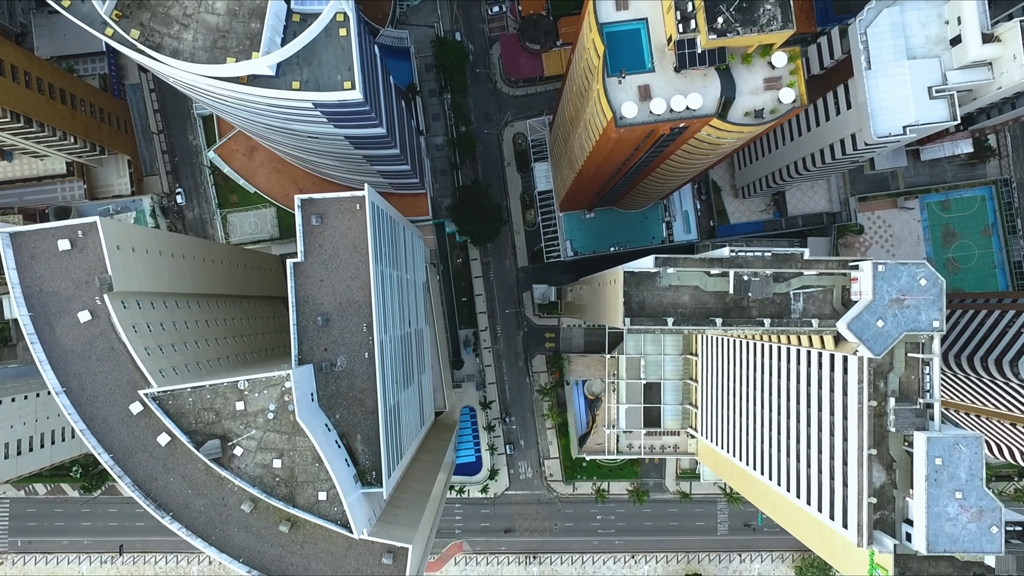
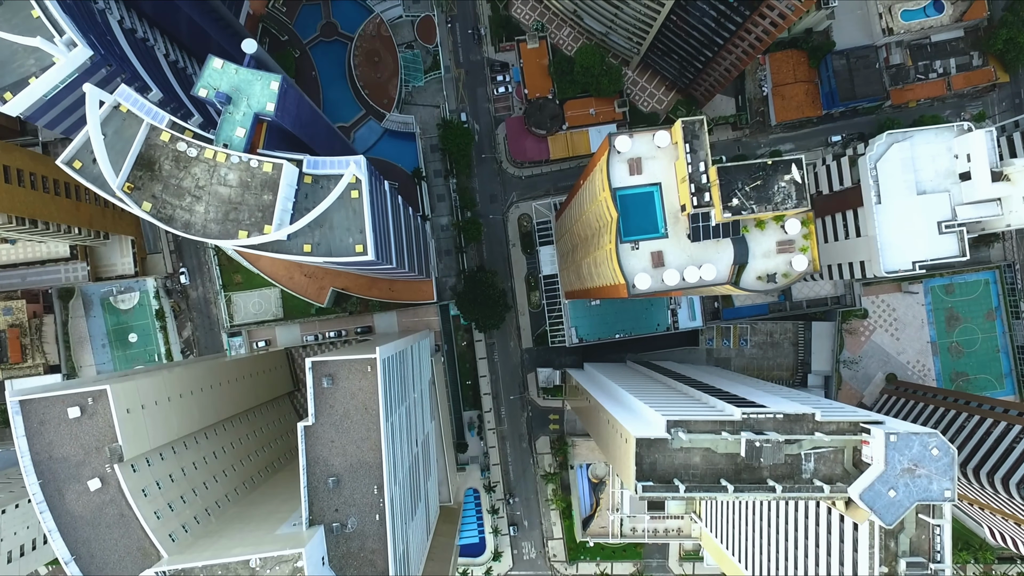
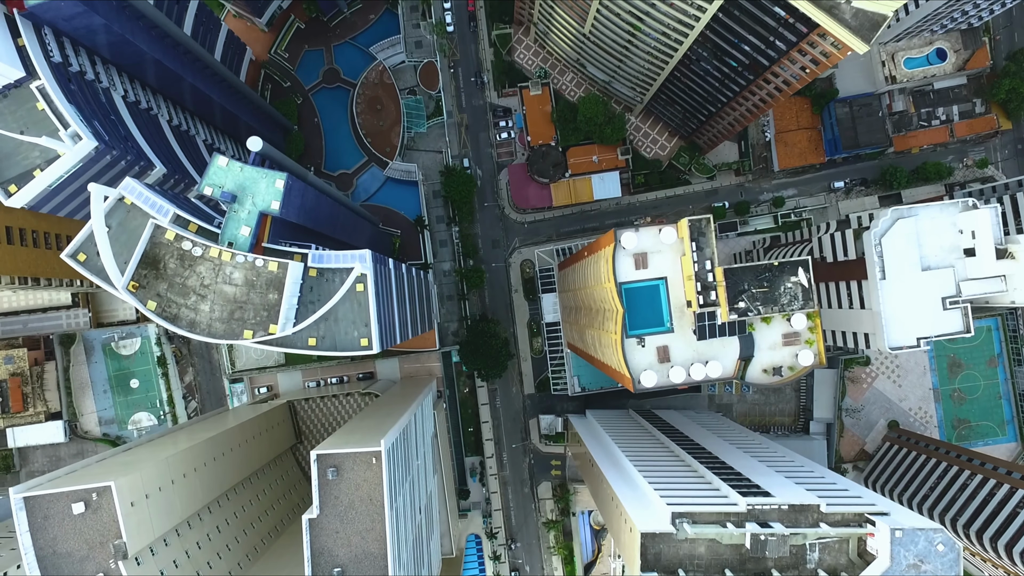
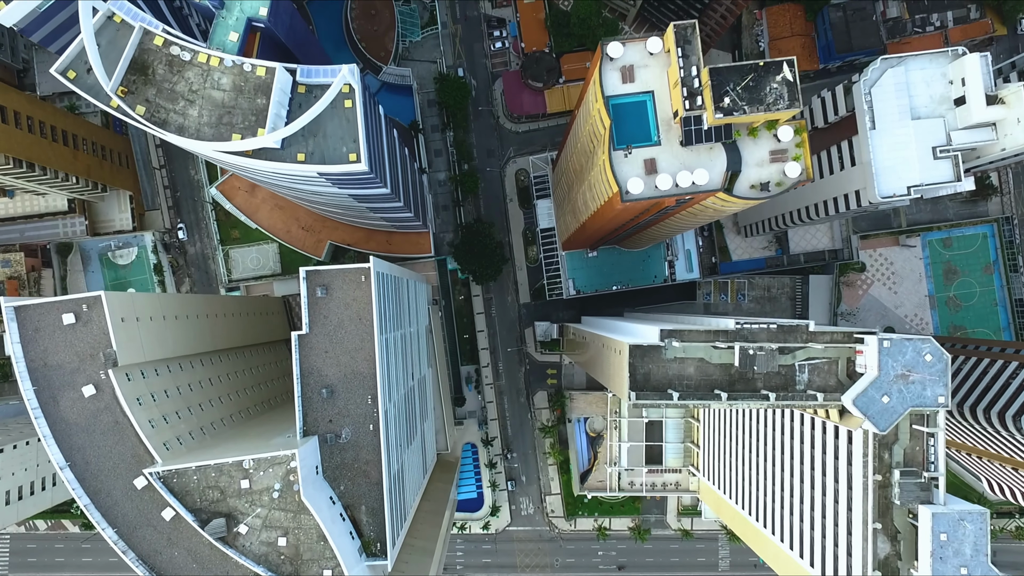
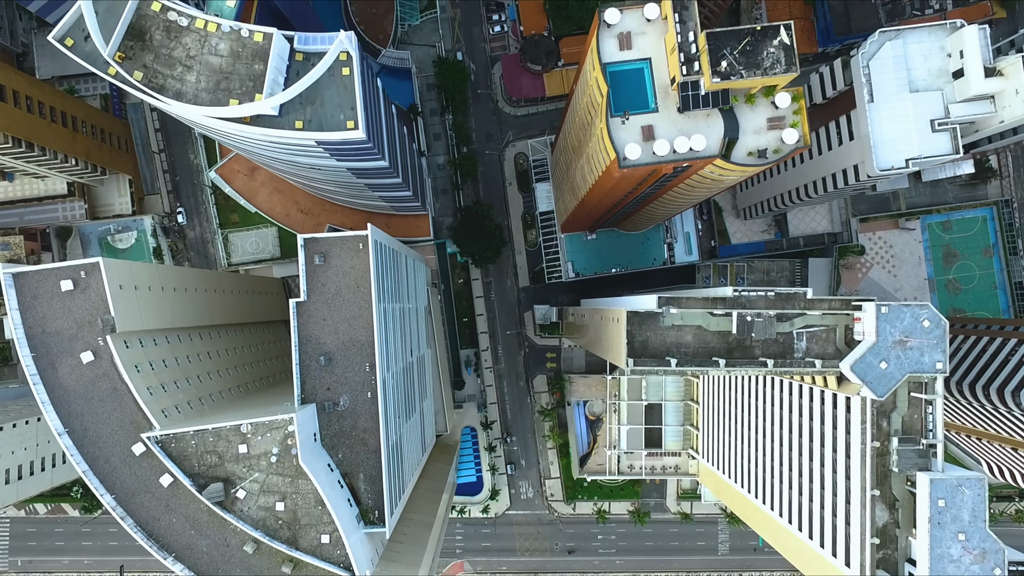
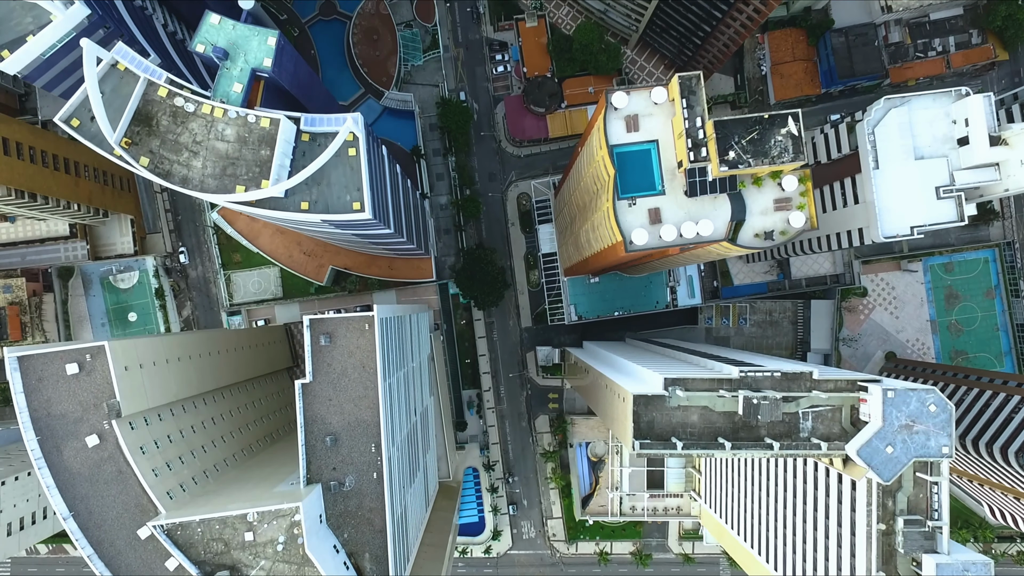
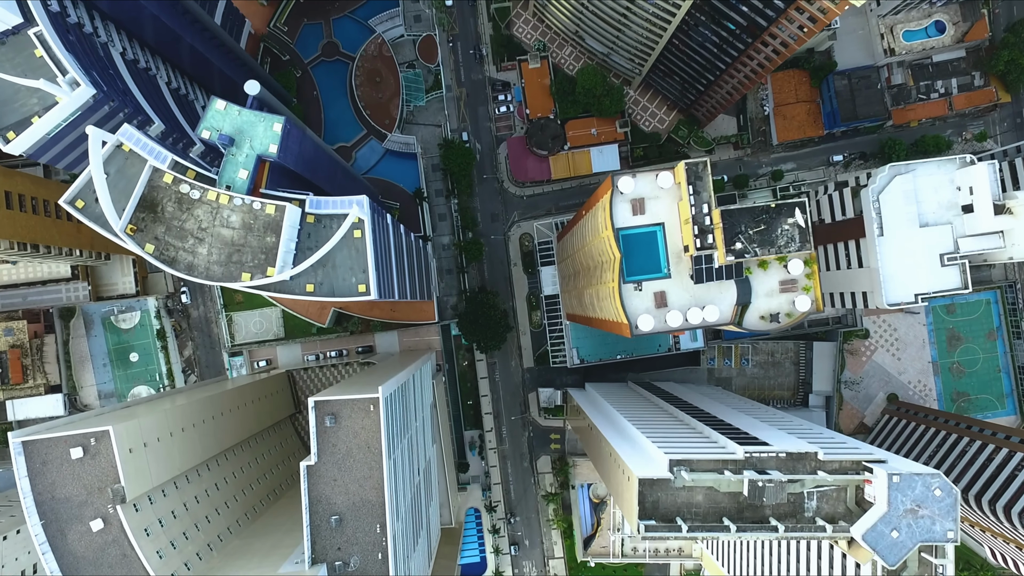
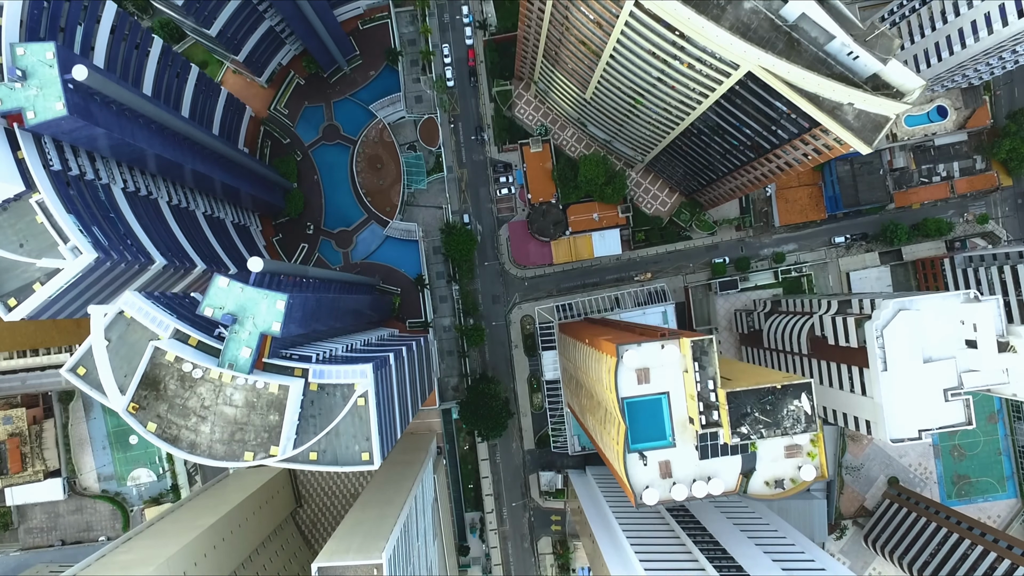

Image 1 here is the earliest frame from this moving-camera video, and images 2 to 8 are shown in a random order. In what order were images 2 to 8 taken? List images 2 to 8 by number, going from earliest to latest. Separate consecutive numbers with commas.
5, 4, 6, 2, 7, 3, 8
